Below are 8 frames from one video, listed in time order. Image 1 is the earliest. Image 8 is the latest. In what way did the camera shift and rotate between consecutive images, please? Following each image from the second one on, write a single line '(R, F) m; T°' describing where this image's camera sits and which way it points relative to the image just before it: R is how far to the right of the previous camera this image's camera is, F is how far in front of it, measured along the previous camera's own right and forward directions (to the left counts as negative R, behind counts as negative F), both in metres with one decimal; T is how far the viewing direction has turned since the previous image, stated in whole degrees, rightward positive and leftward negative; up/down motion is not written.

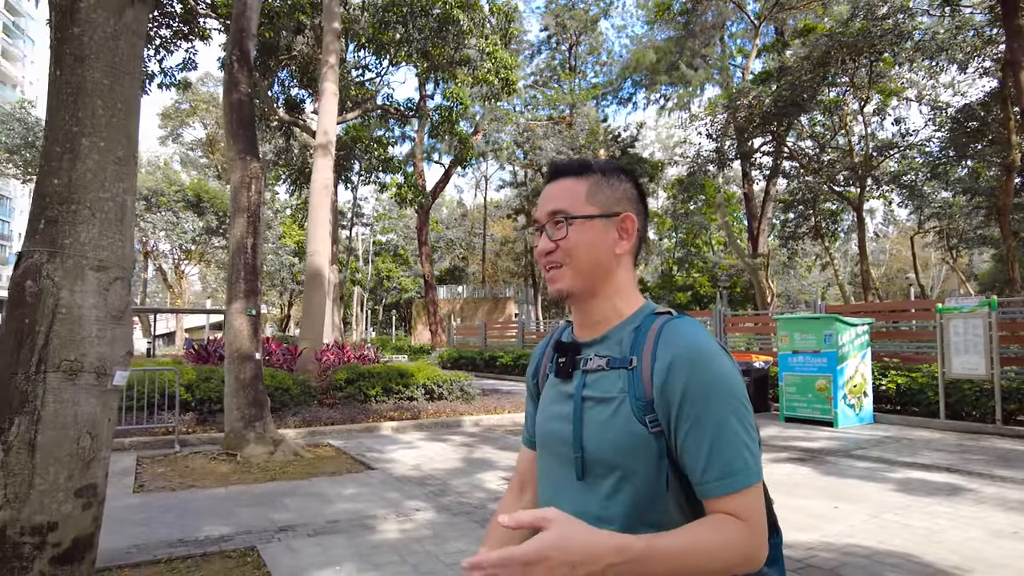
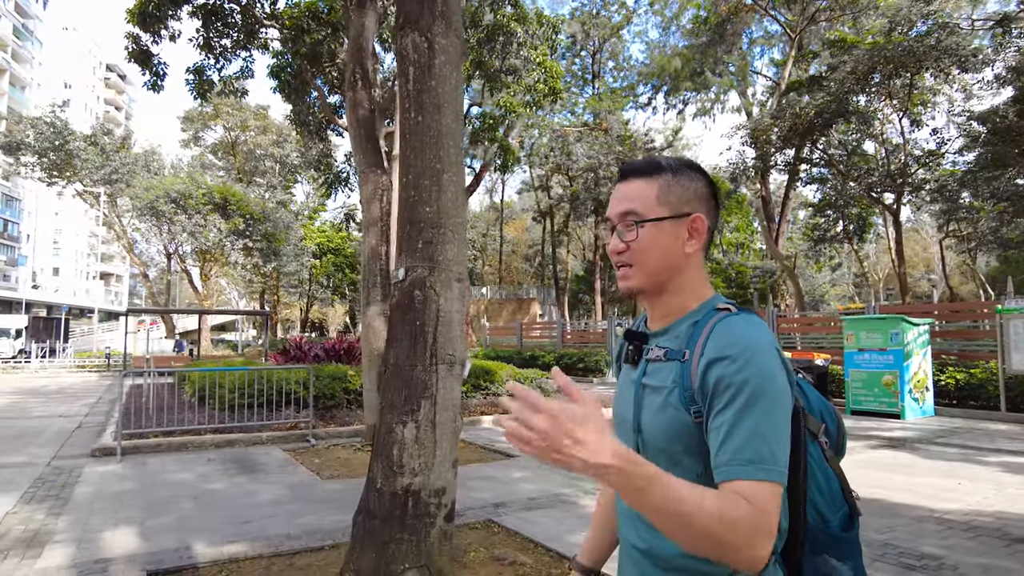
(-1.5, -0.6) m; +1°
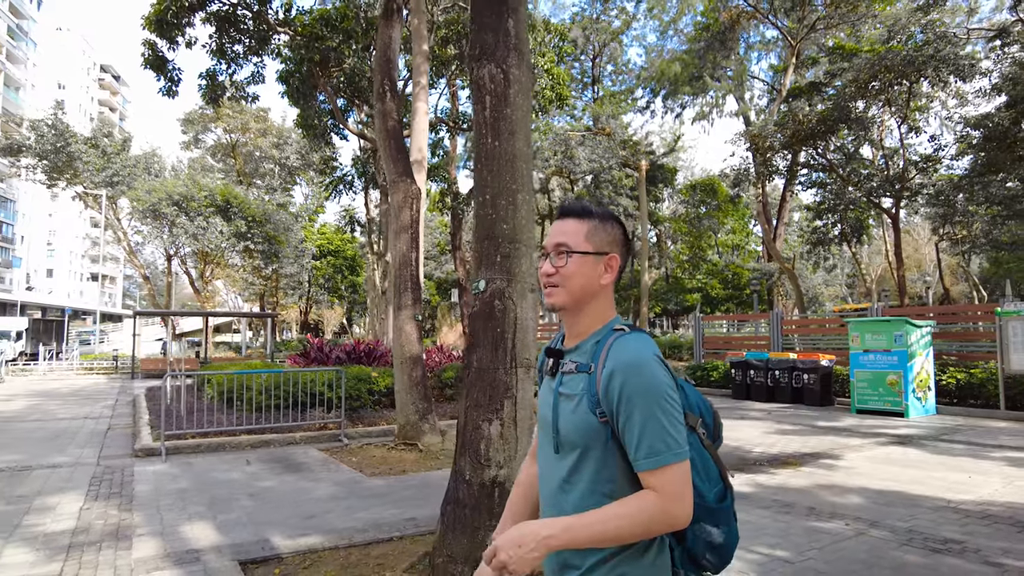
(-0.4, -0.3) m; +1°
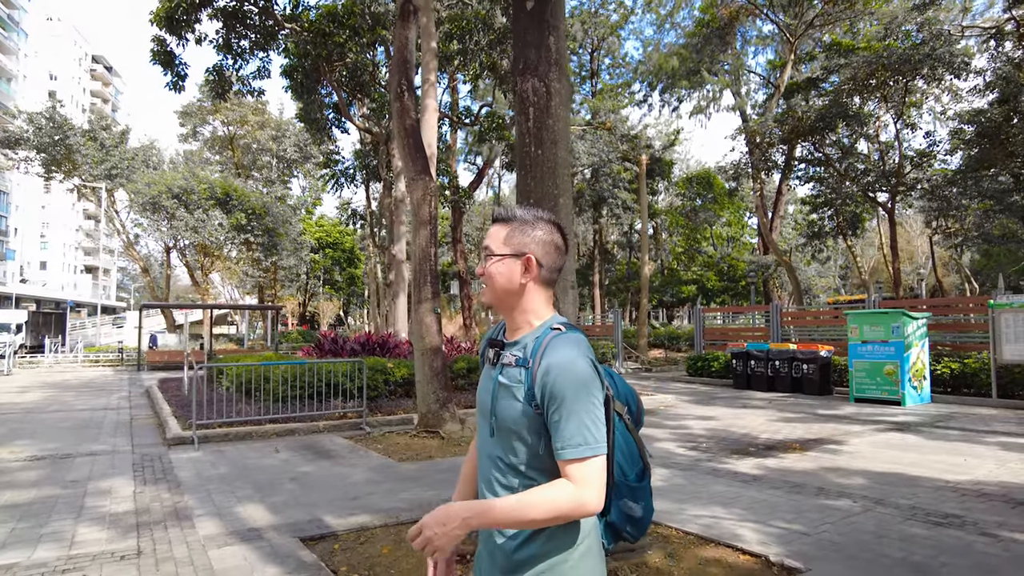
(-0.3, -0.3) m; +1°
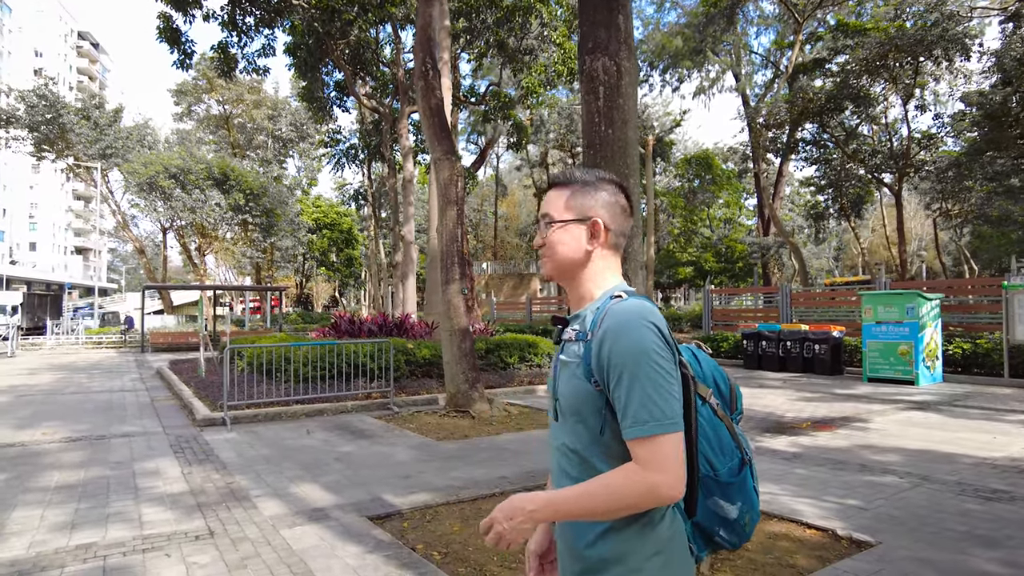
(-0.5, 0.0) m; +1°
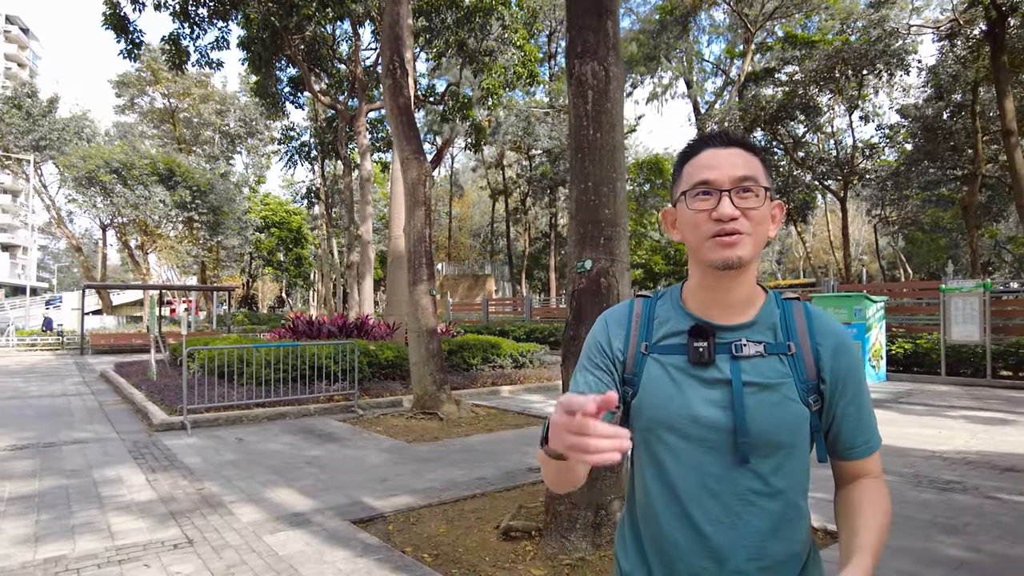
(-0.2, 0.0) m; +4°
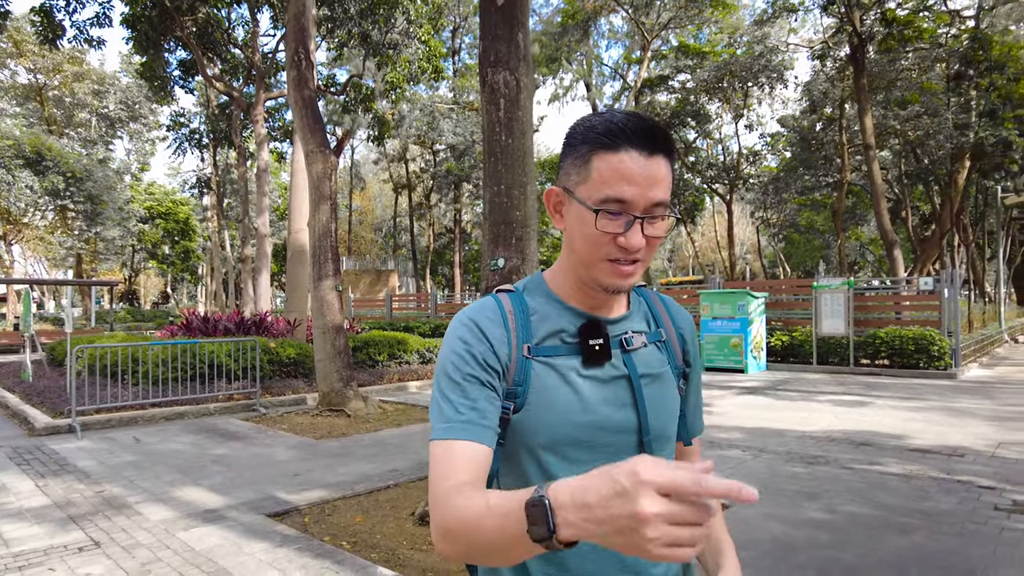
(-0.1, -0.2) m; +9°
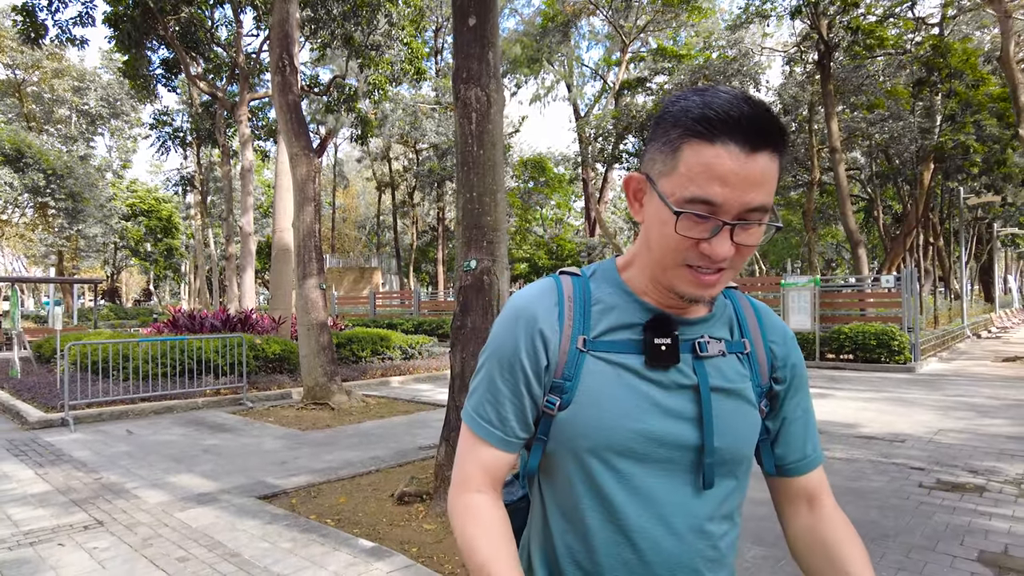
(+0.1, -0.4) m; +1°
